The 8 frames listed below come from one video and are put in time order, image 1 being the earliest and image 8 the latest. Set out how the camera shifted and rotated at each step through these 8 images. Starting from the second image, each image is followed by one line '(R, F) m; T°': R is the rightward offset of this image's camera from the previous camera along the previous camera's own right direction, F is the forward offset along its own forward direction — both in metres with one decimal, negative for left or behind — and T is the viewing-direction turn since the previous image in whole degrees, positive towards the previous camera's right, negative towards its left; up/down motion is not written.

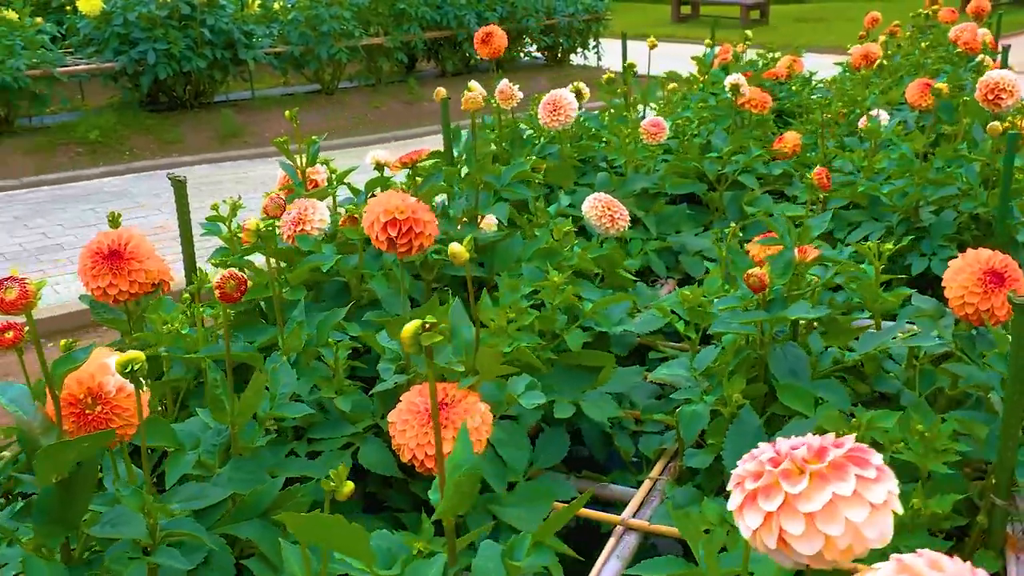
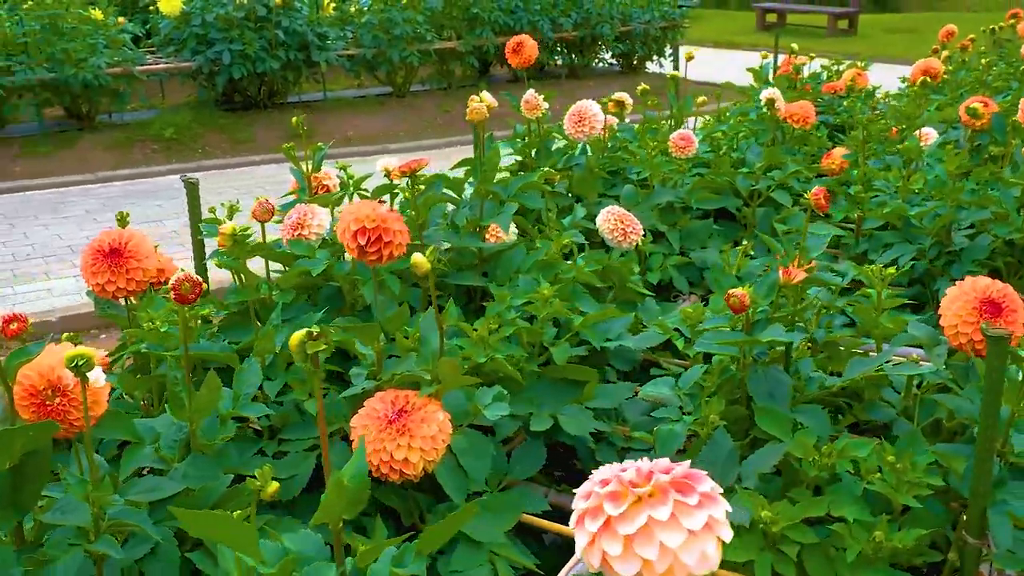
(+0.2, 0.0) m; -5°
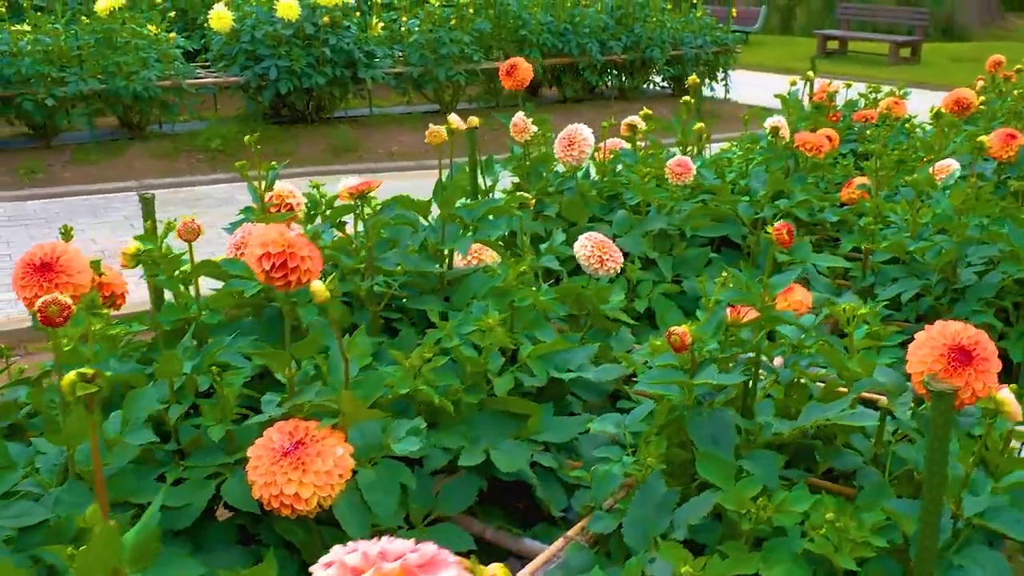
(+0.2, +0.1) m; -4°
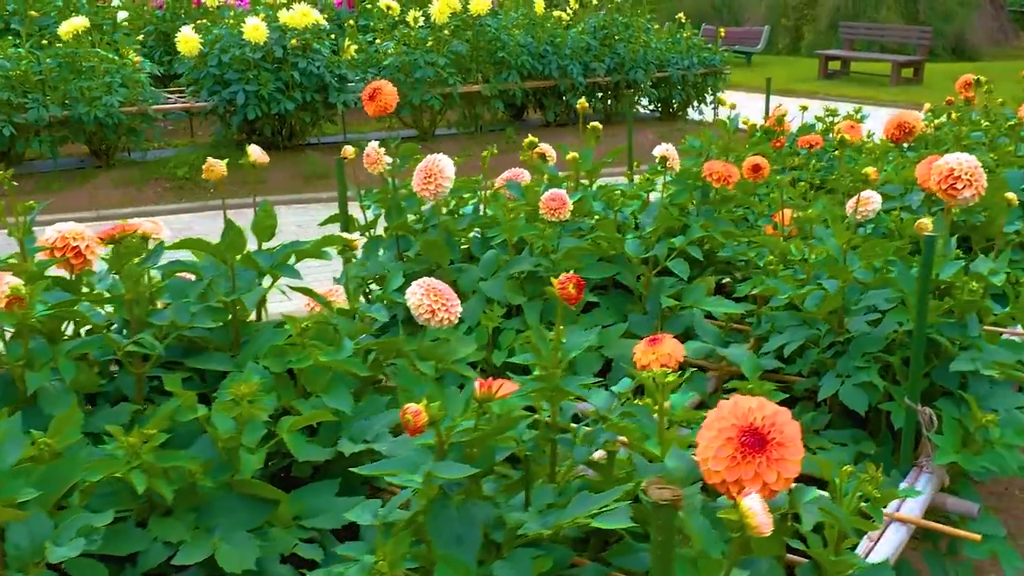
(+0.4, +0.3) m; -1°
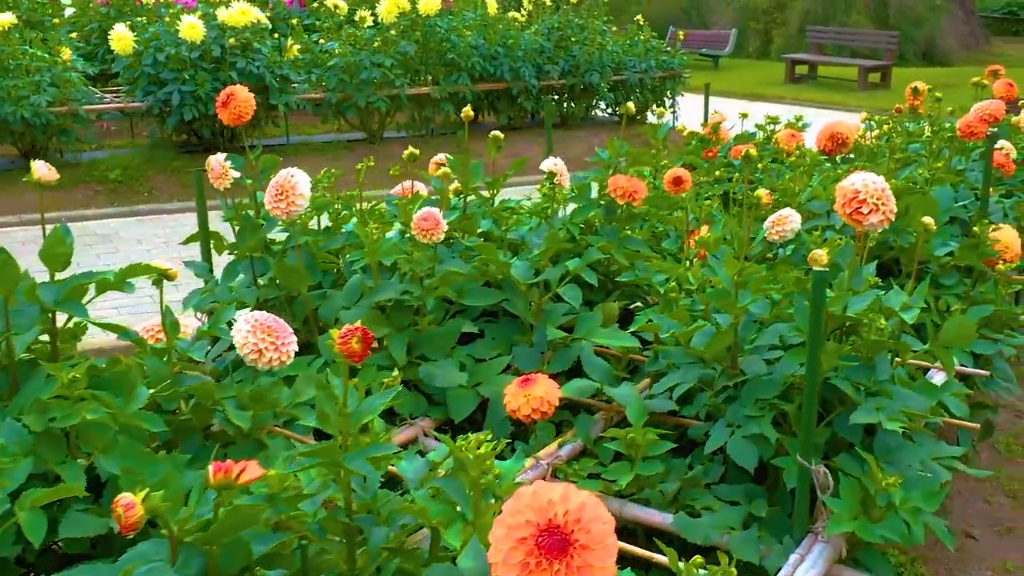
(+0.3, +0.3) m; +1°
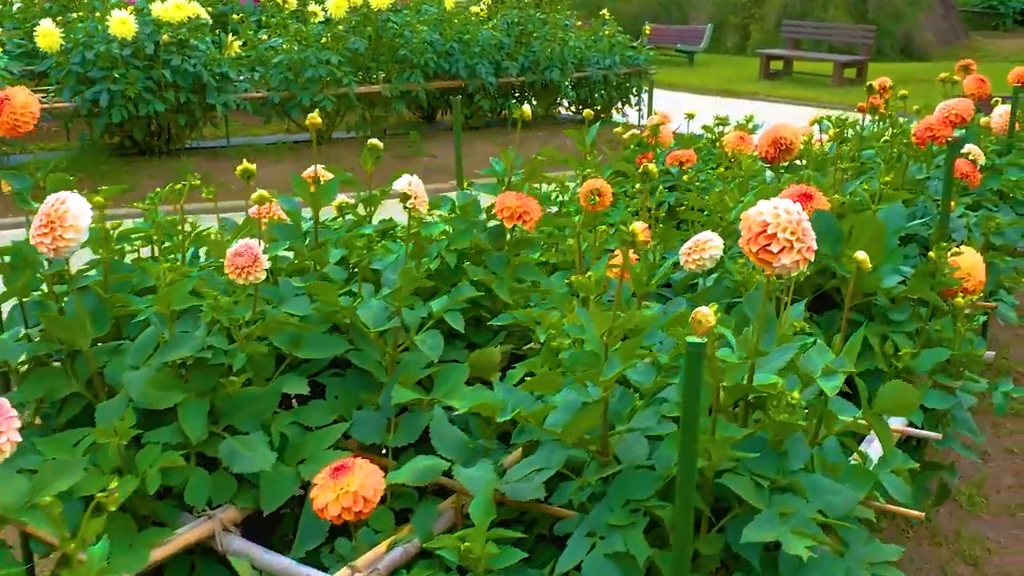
(+0.3, +0.5) m; +1°
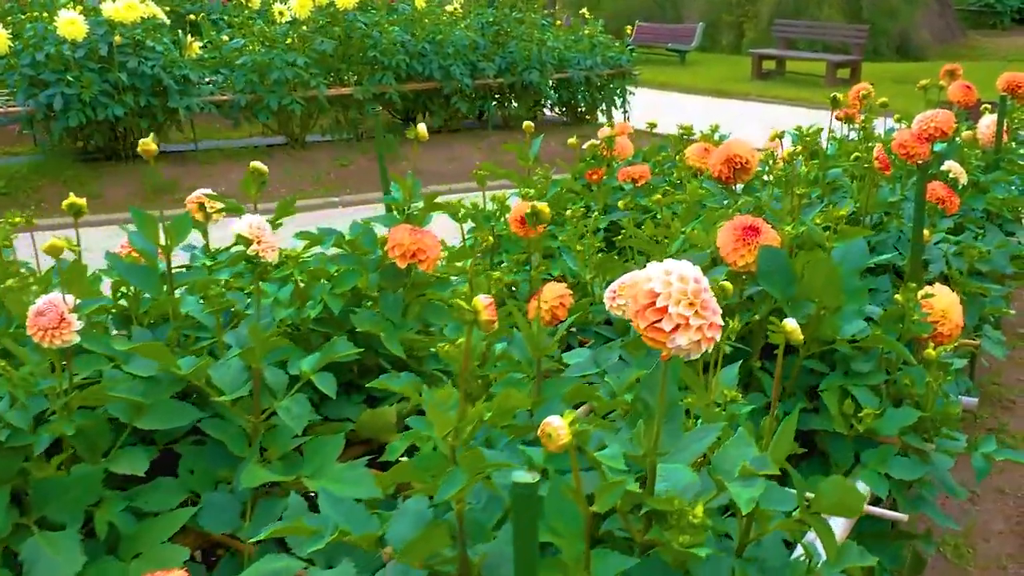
(+0.2, +0.3) m; 0°
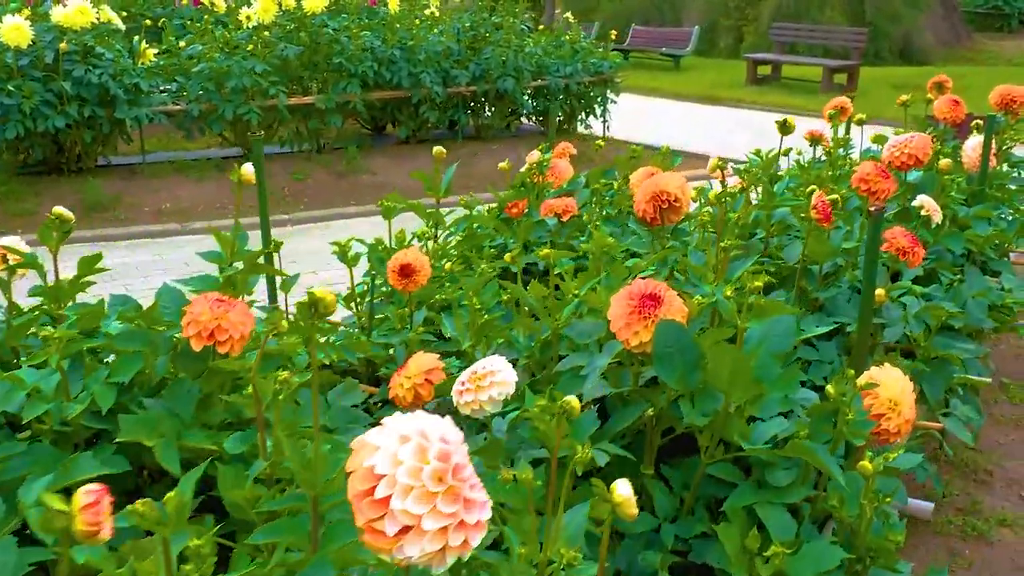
(+0.3, +0.4) m; 0°
